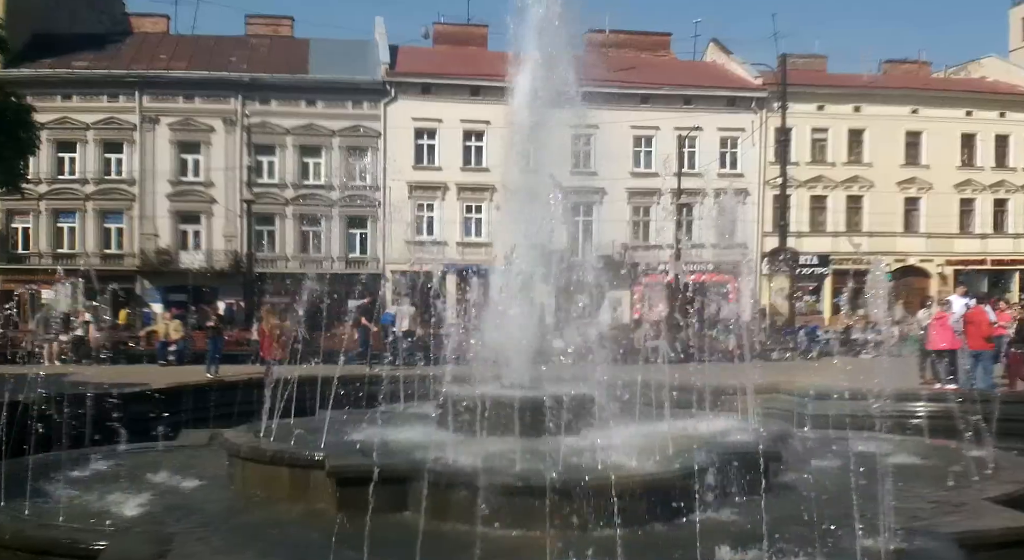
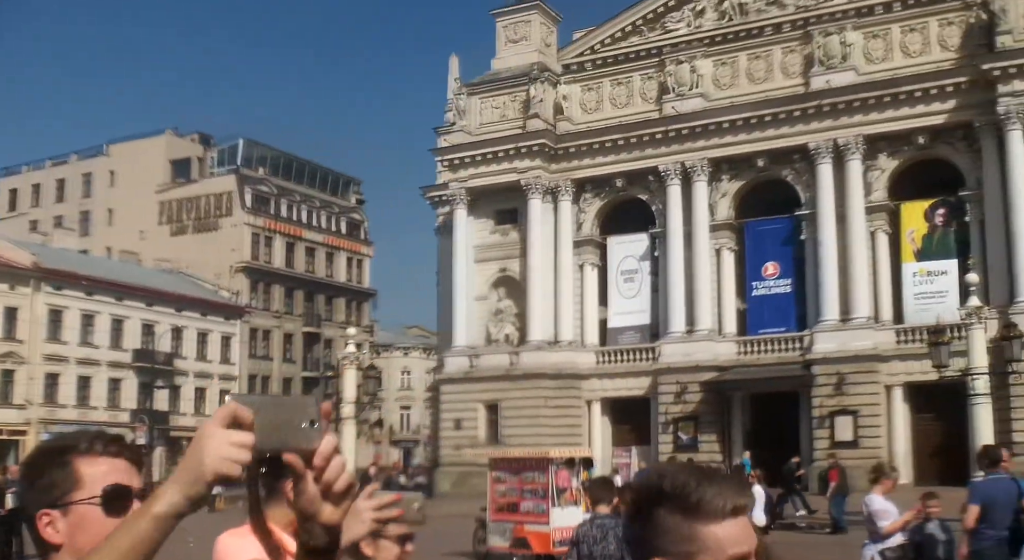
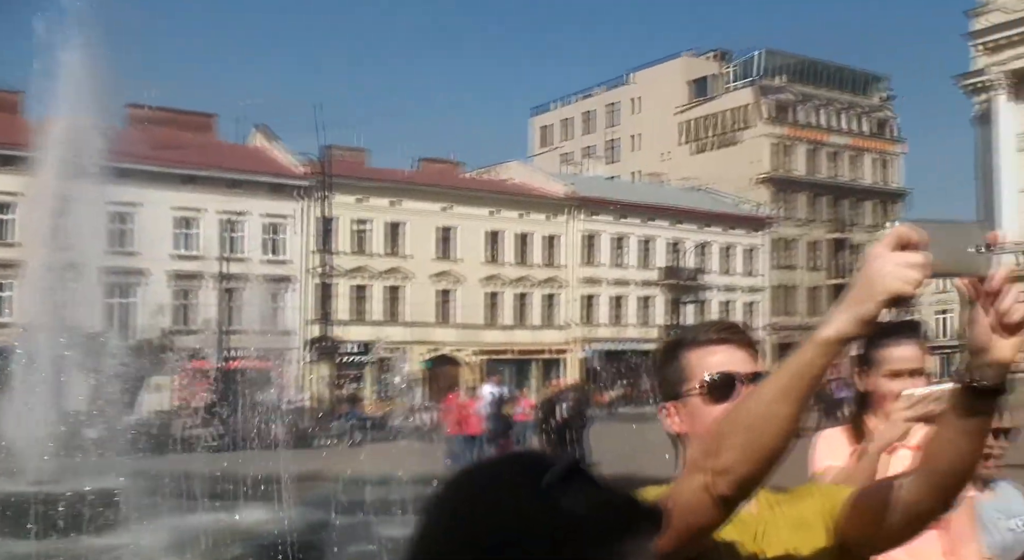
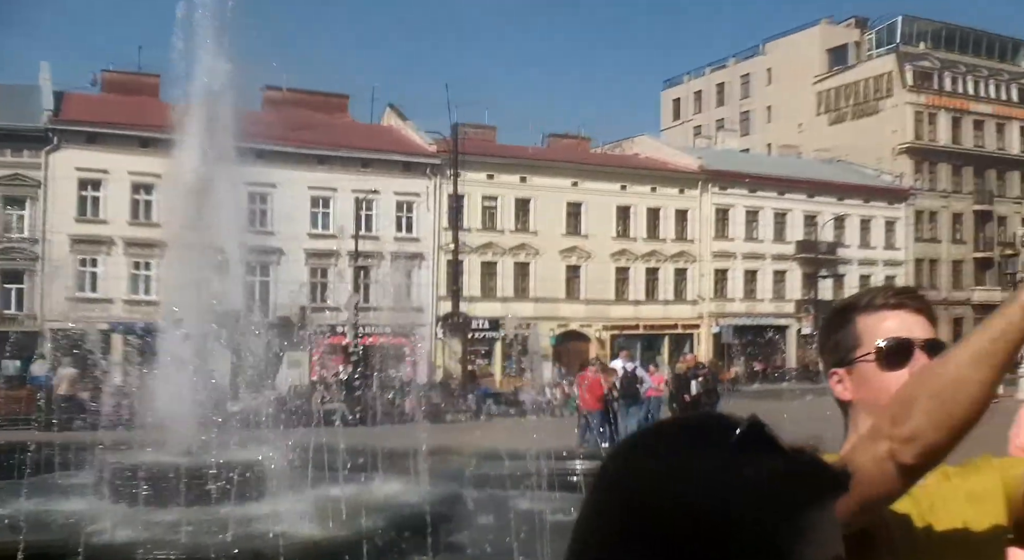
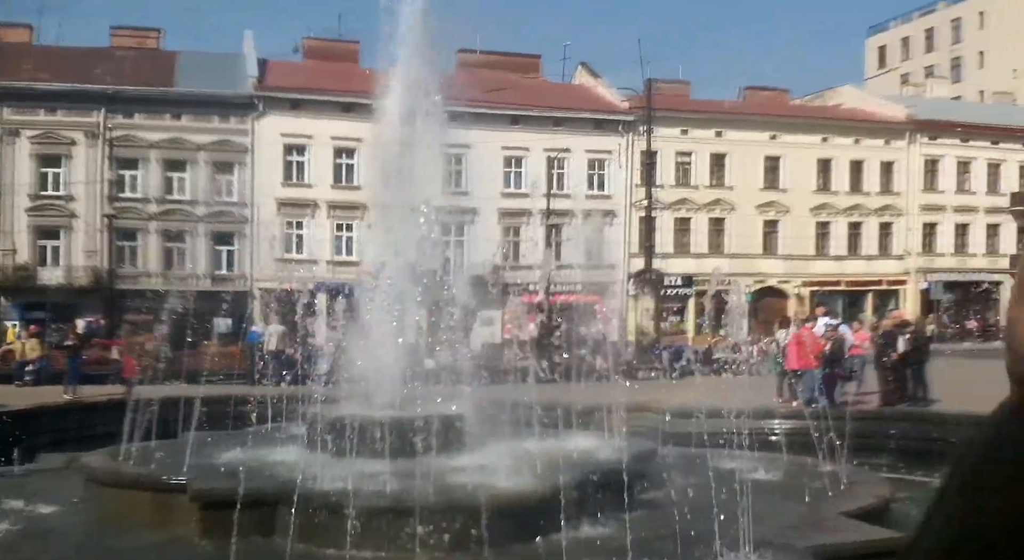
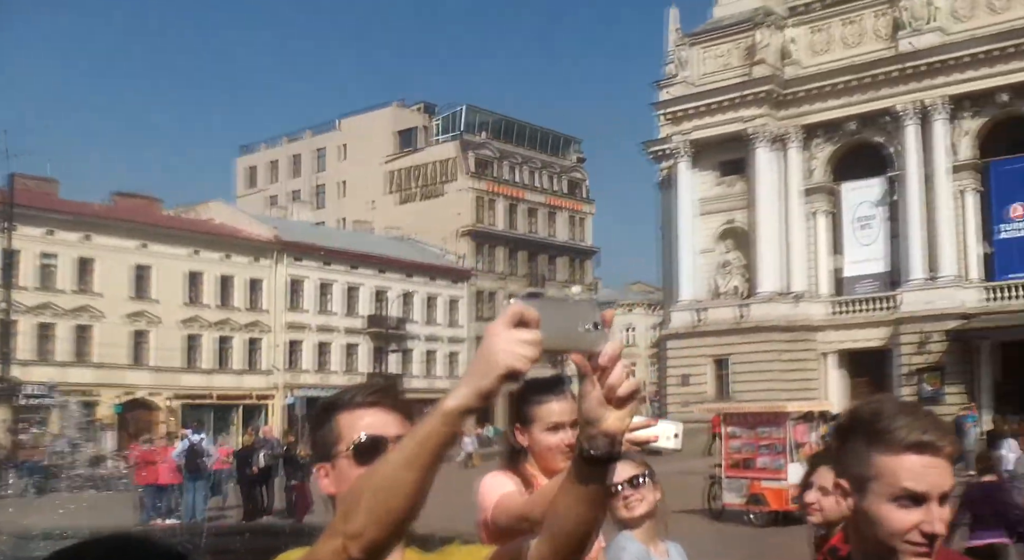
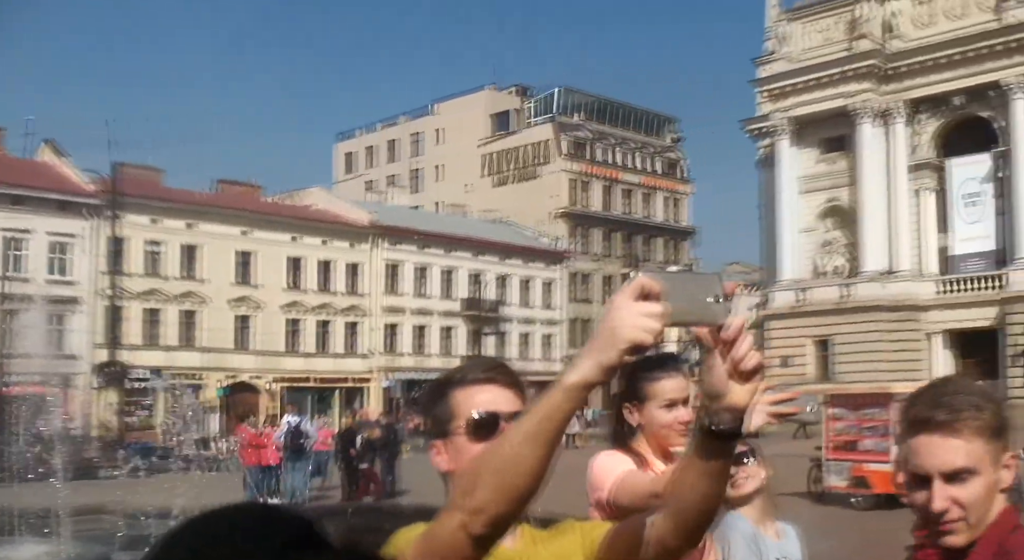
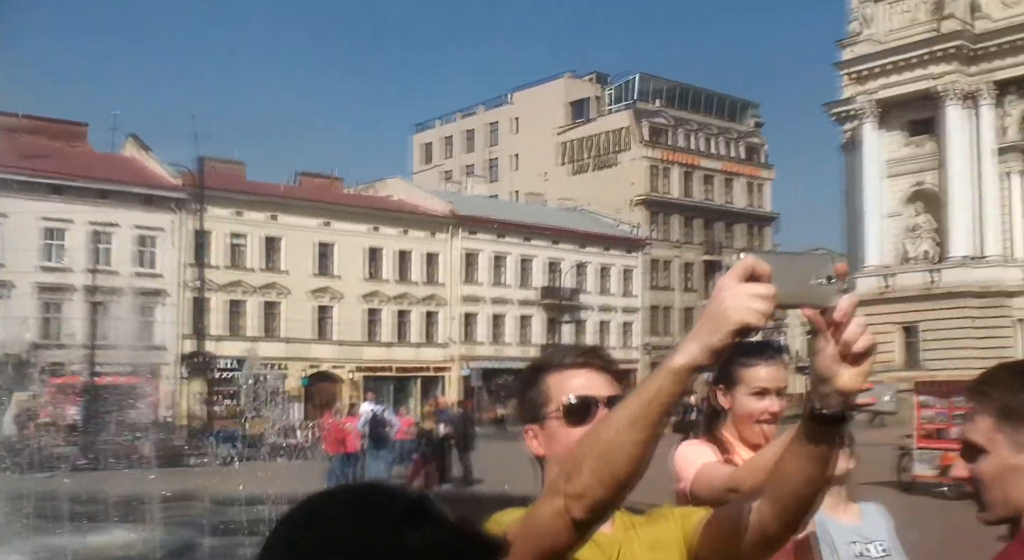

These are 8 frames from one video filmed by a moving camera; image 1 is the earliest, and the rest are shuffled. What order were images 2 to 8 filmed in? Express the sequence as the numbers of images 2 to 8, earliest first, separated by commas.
5, 4, 3, 8, 7, 6, 2
